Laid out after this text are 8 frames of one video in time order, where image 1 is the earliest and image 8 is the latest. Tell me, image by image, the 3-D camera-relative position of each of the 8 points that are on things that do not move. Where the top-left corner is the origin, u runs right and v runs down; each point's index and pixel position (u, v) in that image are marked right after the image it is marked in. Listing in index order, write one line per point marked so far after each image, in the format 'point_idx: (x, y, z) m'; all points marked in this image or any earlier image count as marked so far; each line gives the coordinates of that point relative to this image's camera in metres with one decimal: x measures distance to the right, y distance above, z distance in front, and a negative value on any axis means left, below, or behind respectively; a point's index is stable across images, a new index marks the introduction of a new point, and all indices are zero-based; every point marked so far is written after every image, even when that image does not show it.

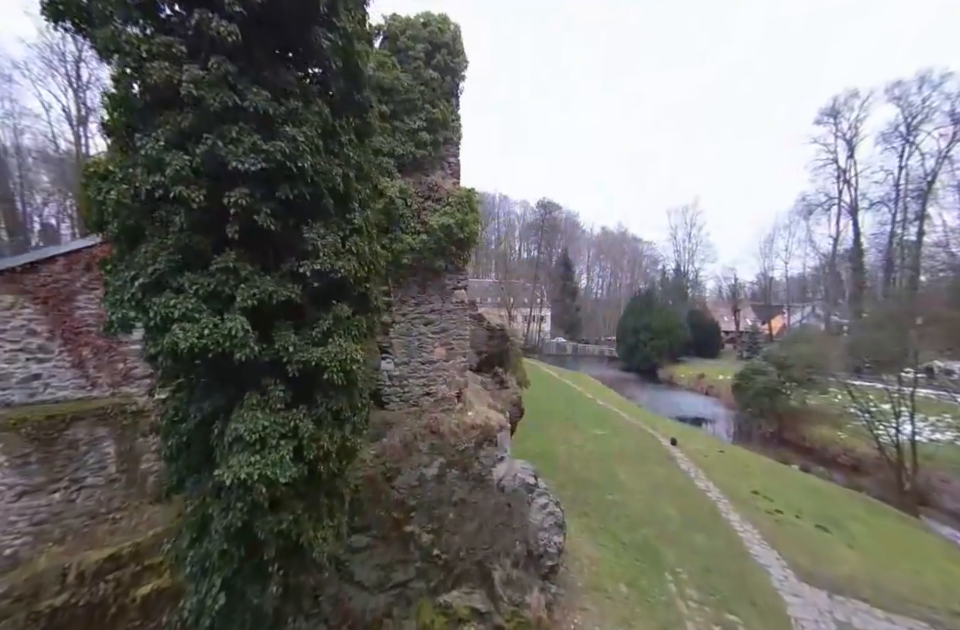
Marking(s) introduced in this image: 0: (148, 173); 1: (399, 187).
0: (-2.2, +0.9, +3.0) m
1: (-1.3, +2.0, +6.6) m
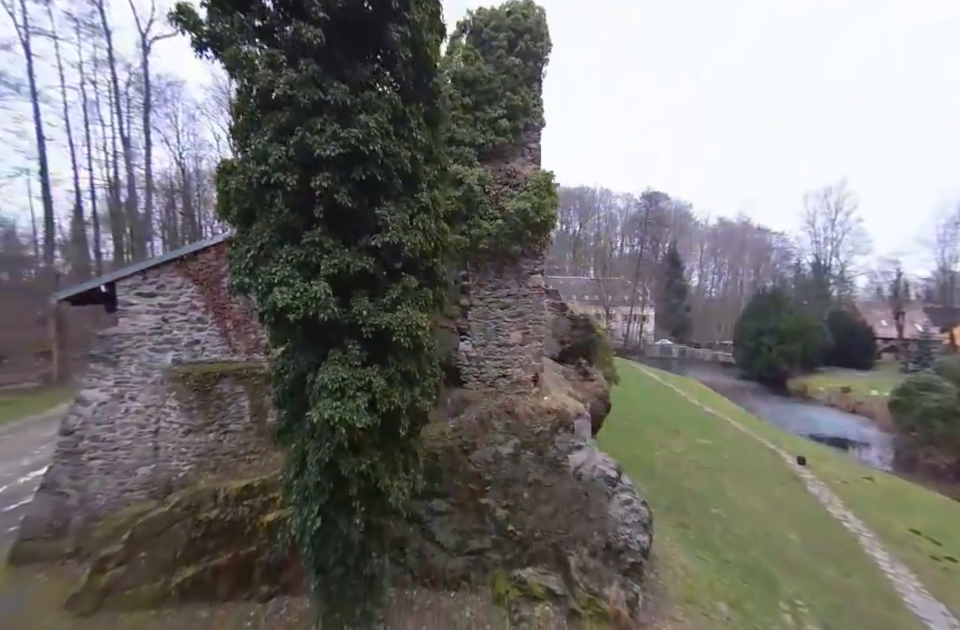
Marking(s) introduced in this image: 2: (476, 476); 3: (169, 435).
0: (-1.8, +1.2, +3.7) m
1: (-0.1, +2.2, +7.0) m
2: (-0.1, -2.4, +6.7) m
3: (-5.0, -1.9, +7.4) m
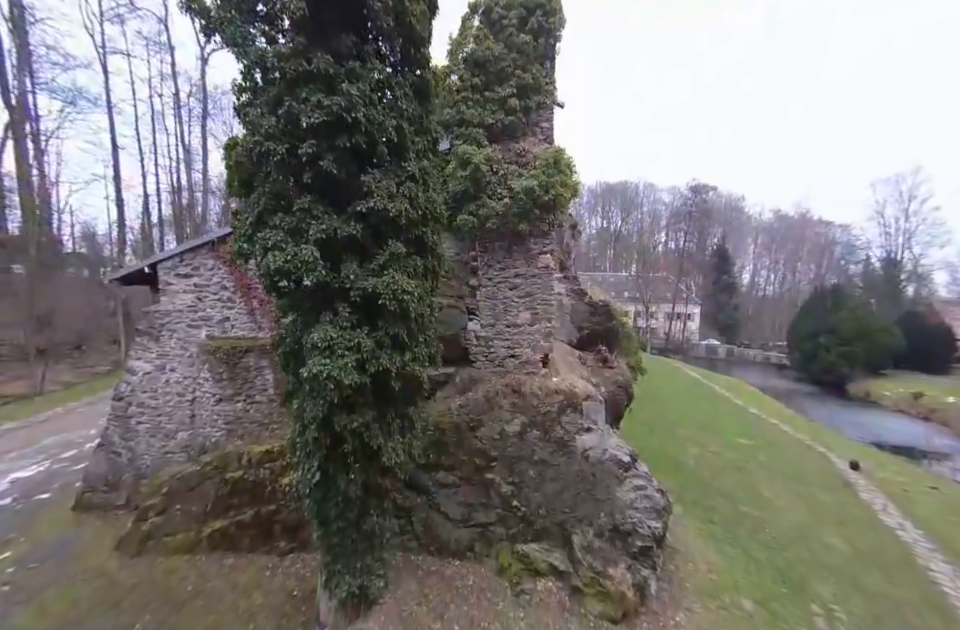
0: (-2.0, +1.6, +3.9) m
1: (+0.1, +2.6, +7.1) m
2: (0.0, -2.0, +6.8) m
3: (-4.9, -1.6, +8.0) m
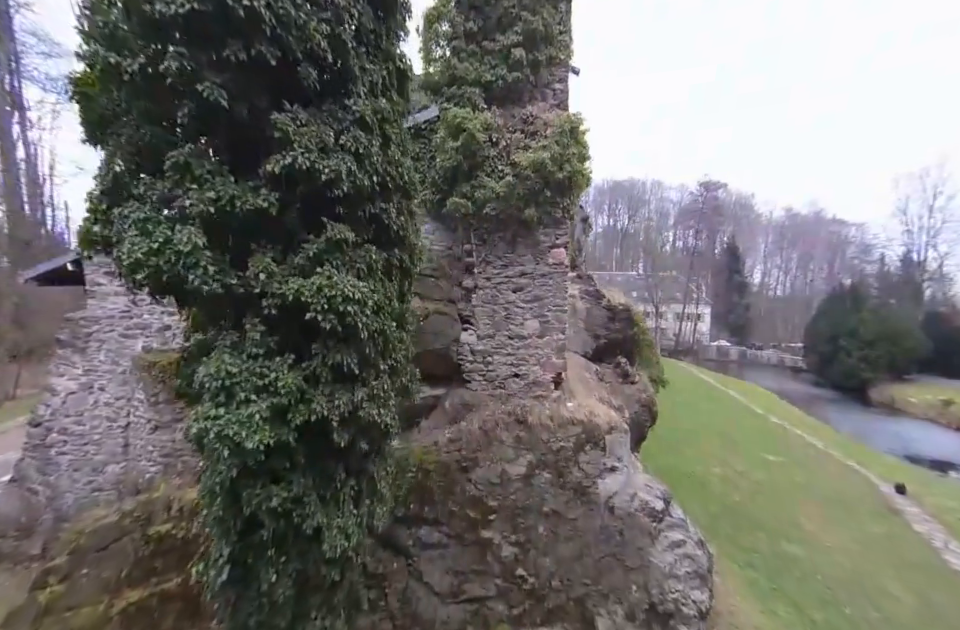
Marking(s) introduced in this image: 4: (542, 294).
0: (-2.1, +1.4, +2.5) m
1: (0.0, +2.4, +5.6) m
2: (0.0, -2.2, +5.3) m
3: (-4.9, -1.7, +6.5) m
4: (+0.8, +0.3, +5.9) m
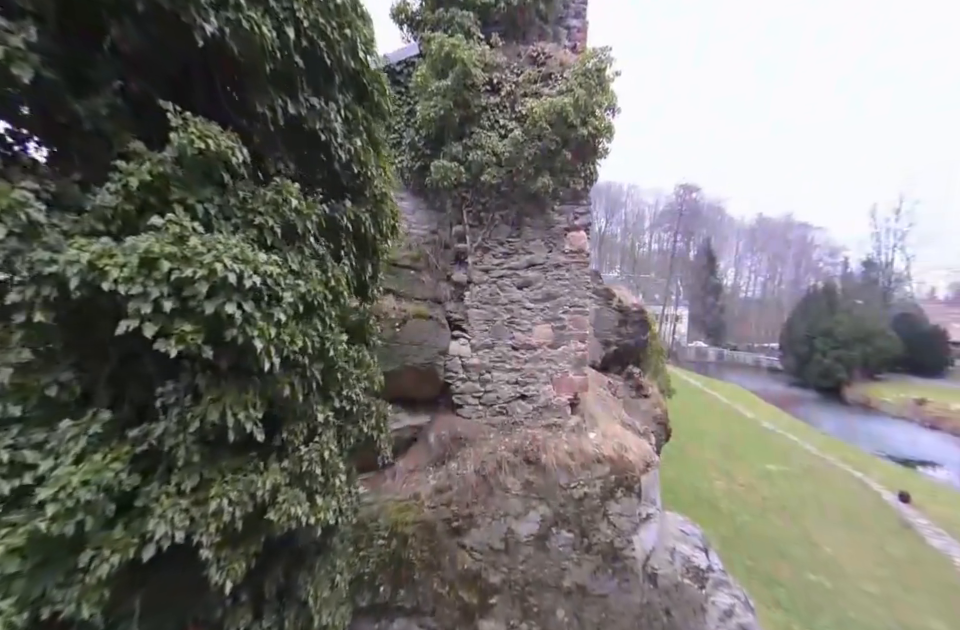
0: (-1.9, +1.4, +0.9) m
1: (0.0, +2.4, +4.2) m
2: (-0.1, -2.2, +3.8) m
3: (-5.0, -1.7, +4.8) m
4: (+0.8, +0.3, +4.5) m
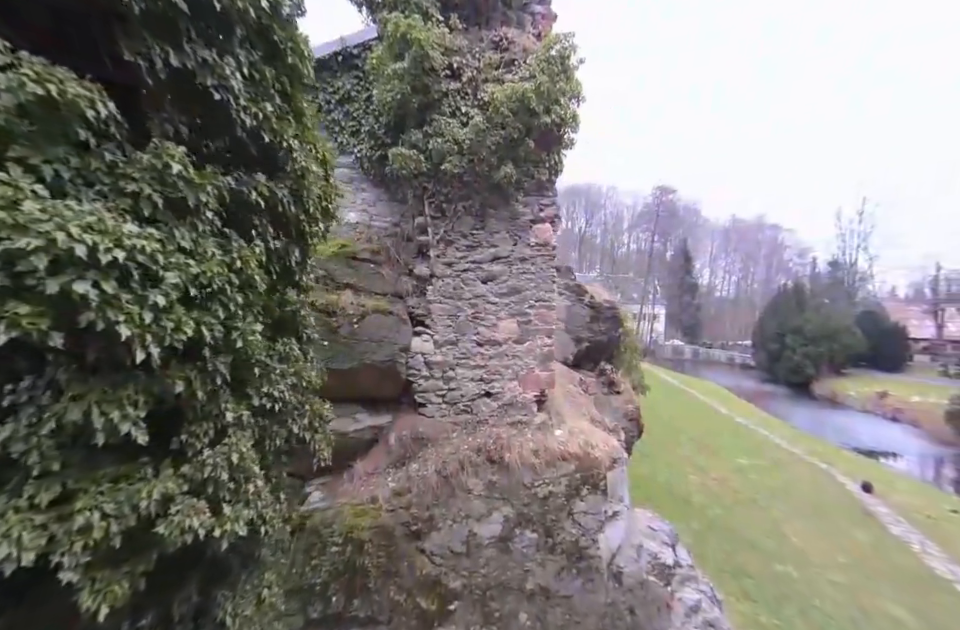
0: (-2.2, +1.5, +0.7) m
1: (-0.4, +2.4, +4.0) m
2: (-0.4, -2.2, +3.6) m
3: (-5.3, -1.7, +4.4) m
4: (+0.4, +0.3, +4.4) m
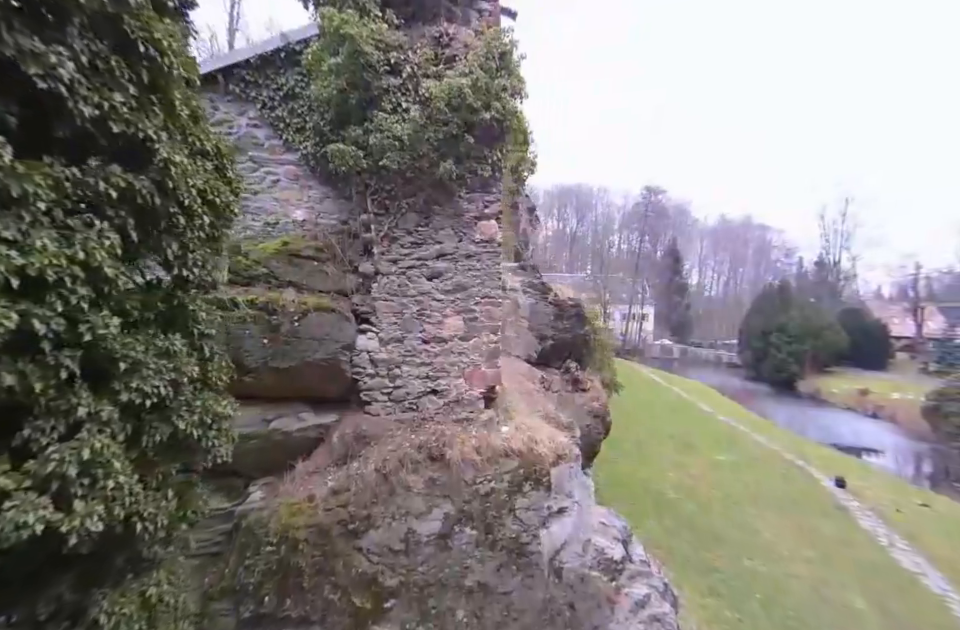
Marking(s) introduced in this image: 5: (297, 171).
0: (-2.6, +1.5, +0.6) m
1: (-0.9, +2.5, +4.0) m
2: (-0.9, -2.1, +3.6) m
3: (-5.9, -1.7, +4.3) m
4: (-0.1, +0.3, +4.4) m
5: (-1.8, +1.4, +4.6) m
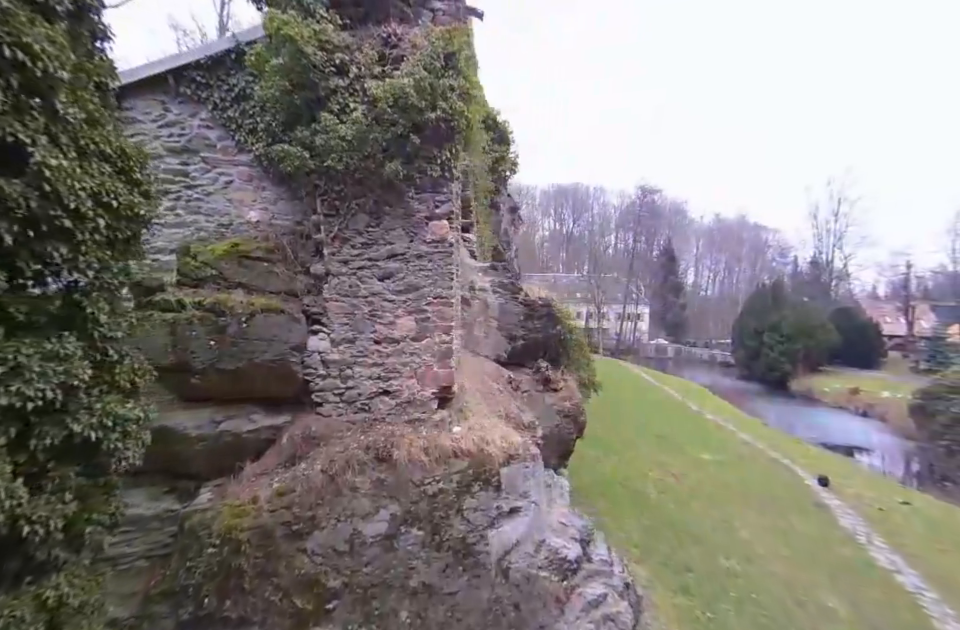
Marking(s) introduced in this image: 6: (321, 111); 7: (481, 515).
0: (-3.1, +1.5, +0.6) m
1: (-1.4, +2.5, +4.0) m
2: (-1.4, -2.1, +3.6) m
3: (-6.3, -1.7, +4.3) m
4: (-0.6, +0.3, +4.4) m
5: (-2.3, +1.4, +4.6) m
6: (-1.4, +1.8, +4.1) m
7: (0.0, -1.8, +4.0) m
